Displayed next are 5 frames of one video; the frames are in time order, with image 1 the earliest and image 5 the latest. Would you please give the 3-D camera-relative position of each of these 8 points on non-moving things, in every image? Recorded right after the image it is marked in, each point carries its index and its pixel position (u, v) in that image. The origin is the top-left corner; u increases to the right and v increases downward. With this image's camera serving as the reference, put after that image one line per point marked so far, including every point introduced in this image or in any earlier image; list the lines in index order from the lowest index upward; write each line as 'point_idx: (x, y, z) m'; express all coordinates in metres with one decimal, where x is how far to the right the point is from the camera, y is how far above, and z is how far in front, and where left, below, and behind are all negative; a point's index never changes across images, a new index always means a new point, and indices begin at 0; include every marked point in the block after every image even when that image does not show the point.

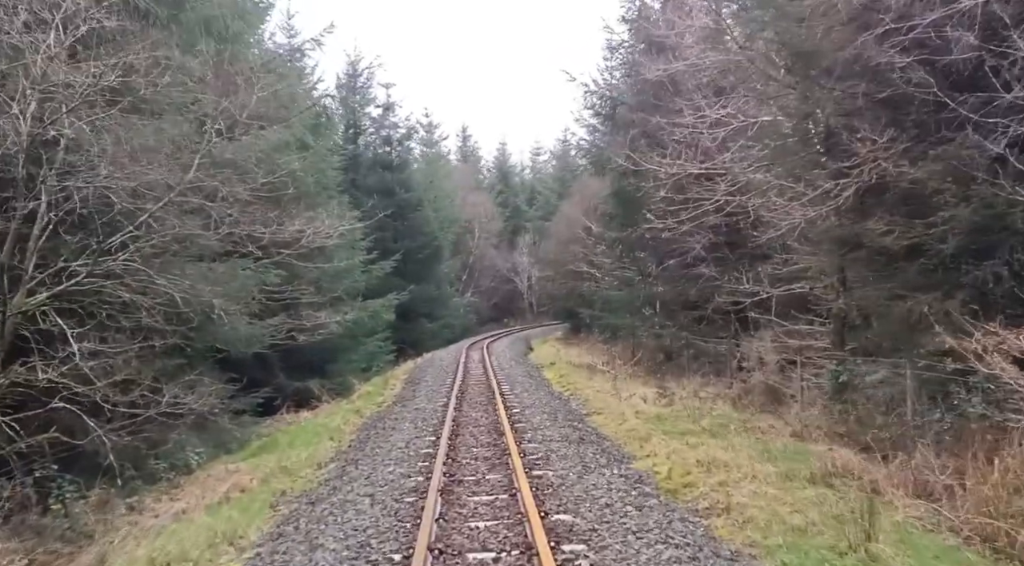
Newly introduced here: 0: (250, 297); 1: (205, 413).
0: (-5.7, -0.3, +19.1) m
1: (-5.9, -2.5, +16.7) m
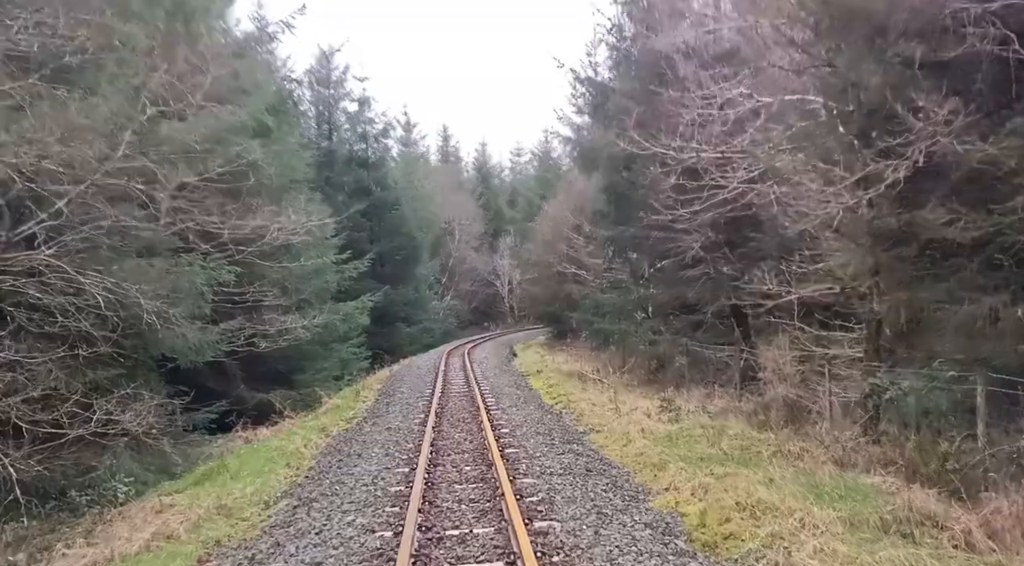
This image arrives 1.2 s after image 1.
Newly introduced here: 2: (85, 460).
0: (-6.0, -0.3, +17.0) m
1: (-6.1, -2.5, +14.5) m
2: (-6.6, -2.8, +13.8) m
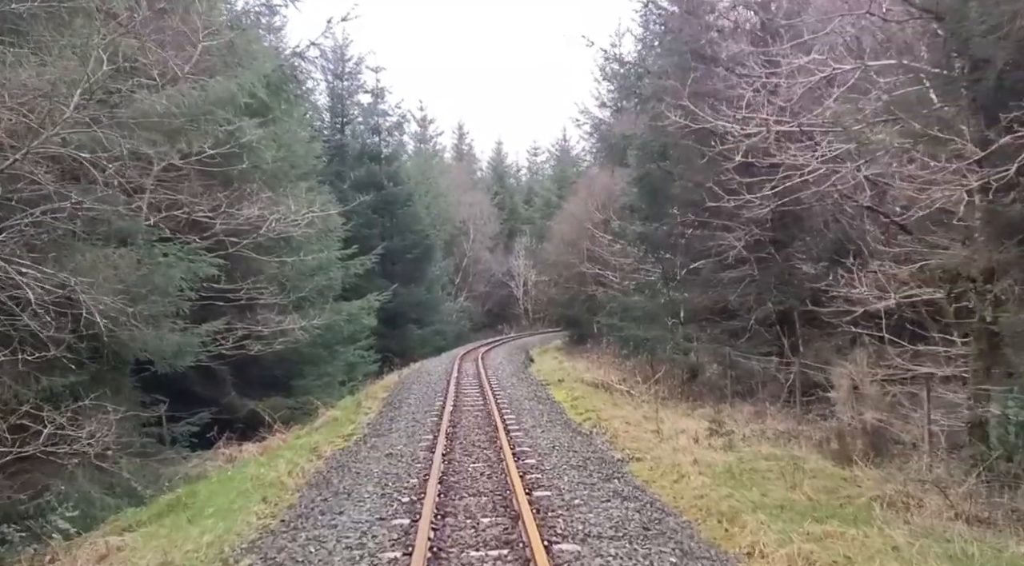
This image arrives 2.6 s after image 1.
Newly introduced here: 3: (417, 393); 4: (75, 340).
0: (-5.6, -0.2, +14.8) m
1: (-5.7, -2.4, +12.3) m
2: (-6.3, -2.6, +11.6) m
3: (-2.1, -2.5, +19.8) m
4: (-6.2, -0.8, +12.5) m
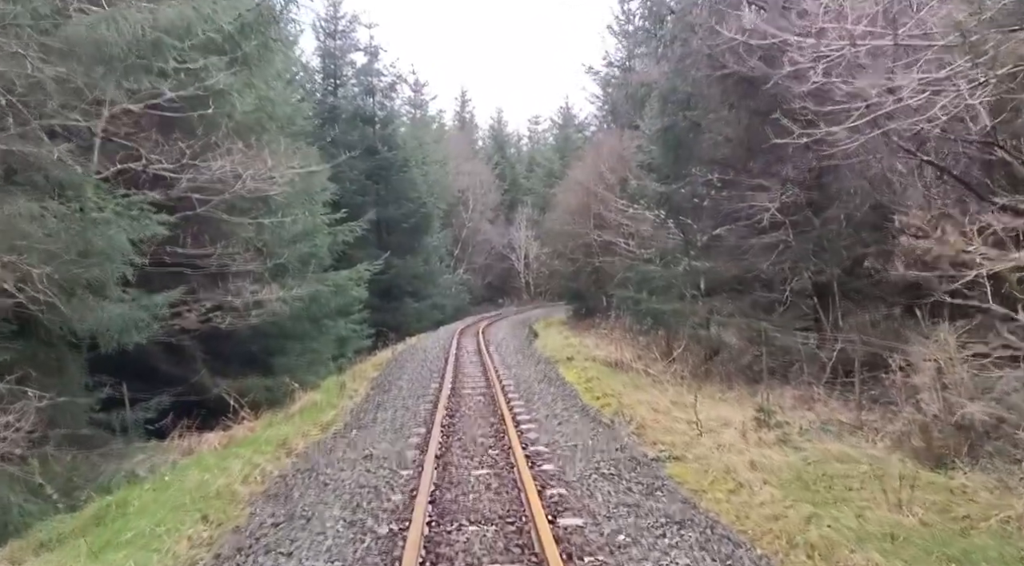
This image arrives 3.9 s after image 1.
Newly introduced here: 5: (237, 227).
0: (-5.5, +0.3, +12.4) m
1: (-5.6, -1.9, +10.0) m
2: (-6.2, -2.2, +9.3) m
3: (-2.0, -1.8, +17.5) m
4: (-6.1, -0.3, +10.1) m
5: (-5.6, +1.1, +17.6) m
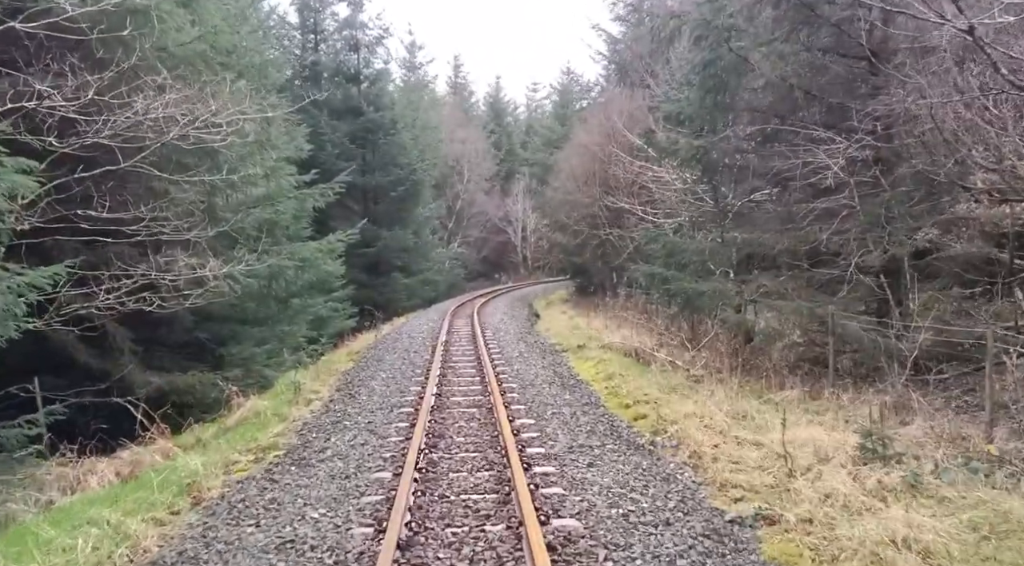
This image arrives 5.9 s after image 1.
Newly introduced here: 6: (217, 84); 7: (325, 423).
0: (-5.4, +0.6, +9.0) m
1: (-5.5, -1.7, +6.6) m
2: (-6.1, -2.0, +5.9) m
3: (-2.0, -1.4, +14.1) m
4: (-6.0, -0.1, +6.7) m
5: (-5.5, +1.6, +14.1) m
6: (-5.3, +3.5, +15.5) m
7: (-2.1, -1.6, +9.9) m
